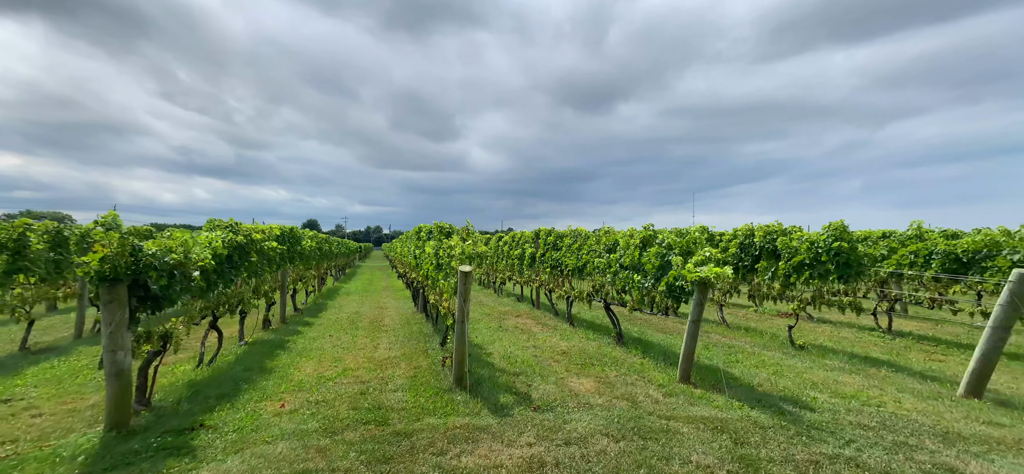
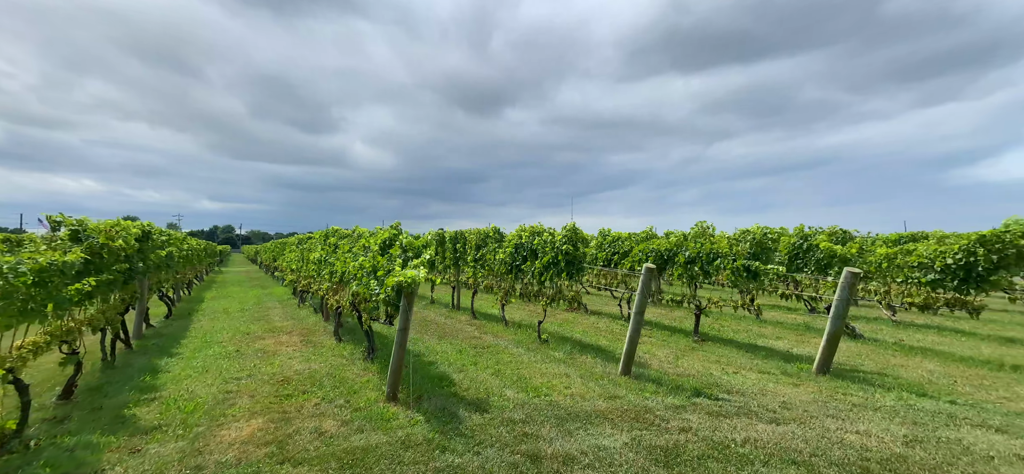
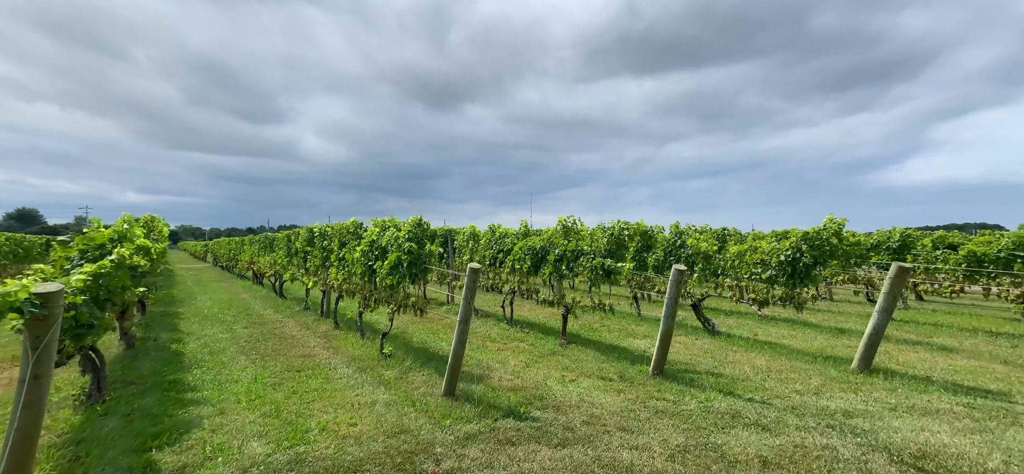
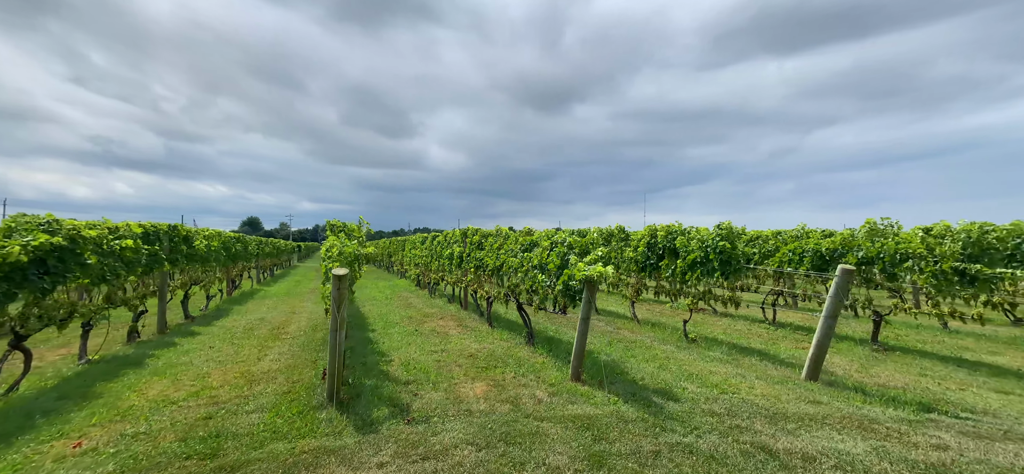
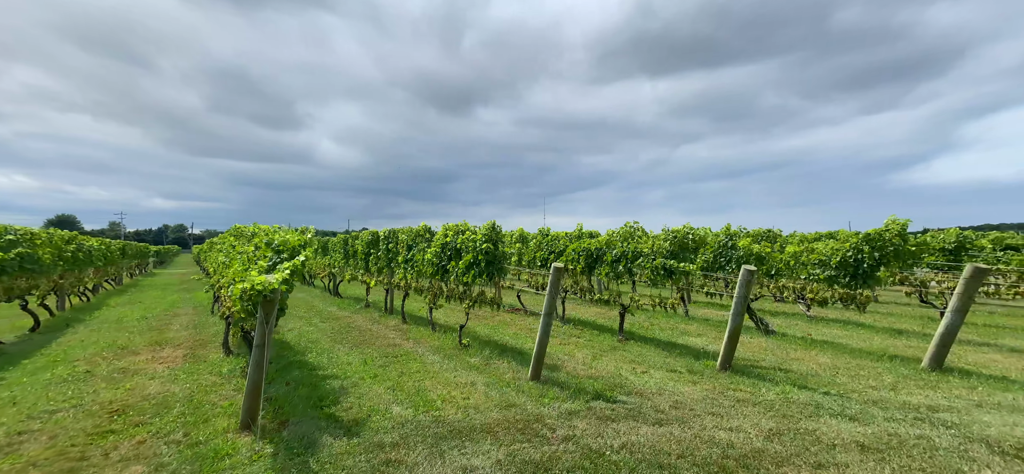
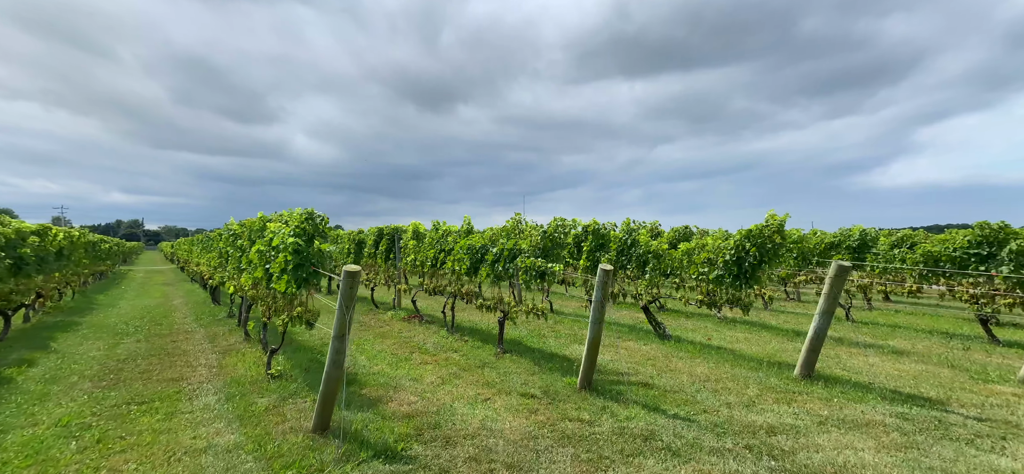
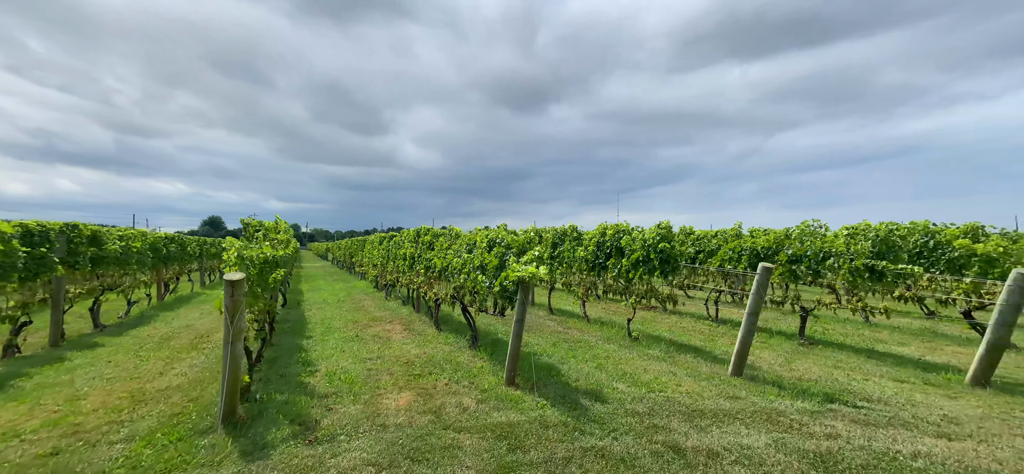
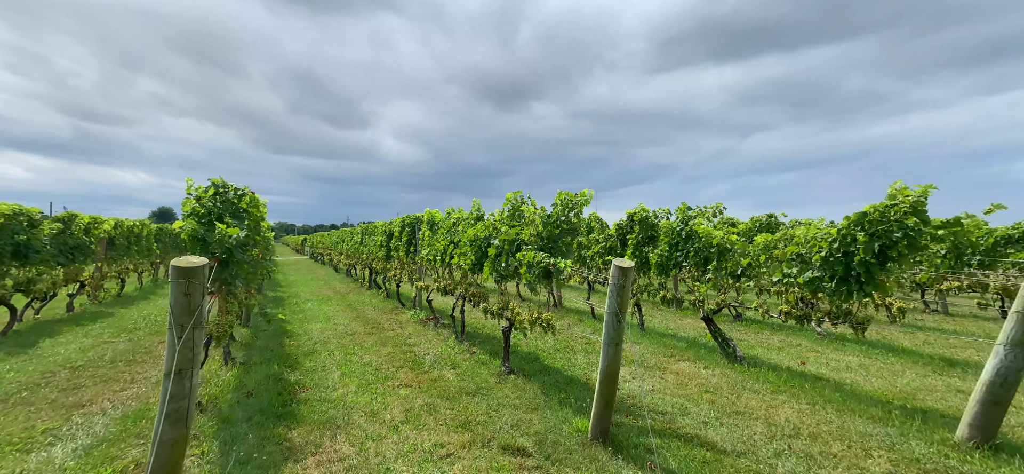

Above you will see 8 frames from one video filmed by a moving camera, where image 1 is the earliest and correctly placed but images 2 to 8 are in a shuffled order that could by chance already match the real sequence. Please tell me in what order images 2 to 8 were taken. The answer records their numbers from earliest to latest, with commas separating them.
4, 7, 2, 5, 3, 6, 8
